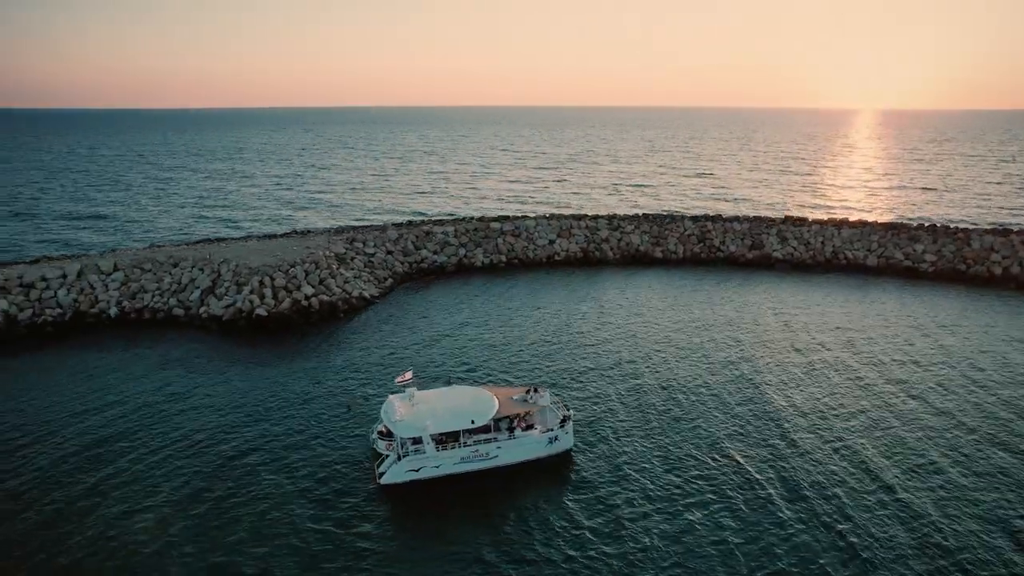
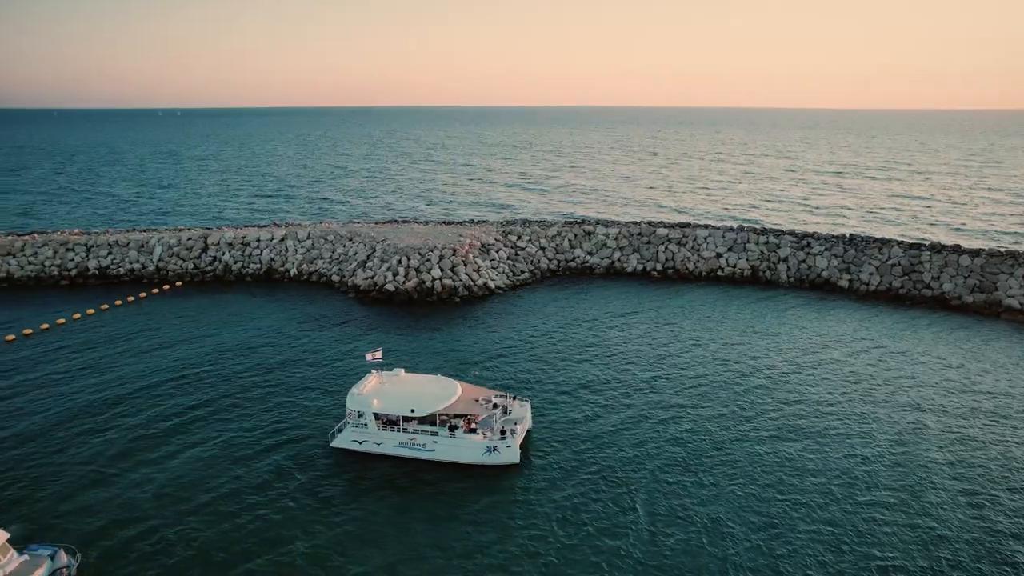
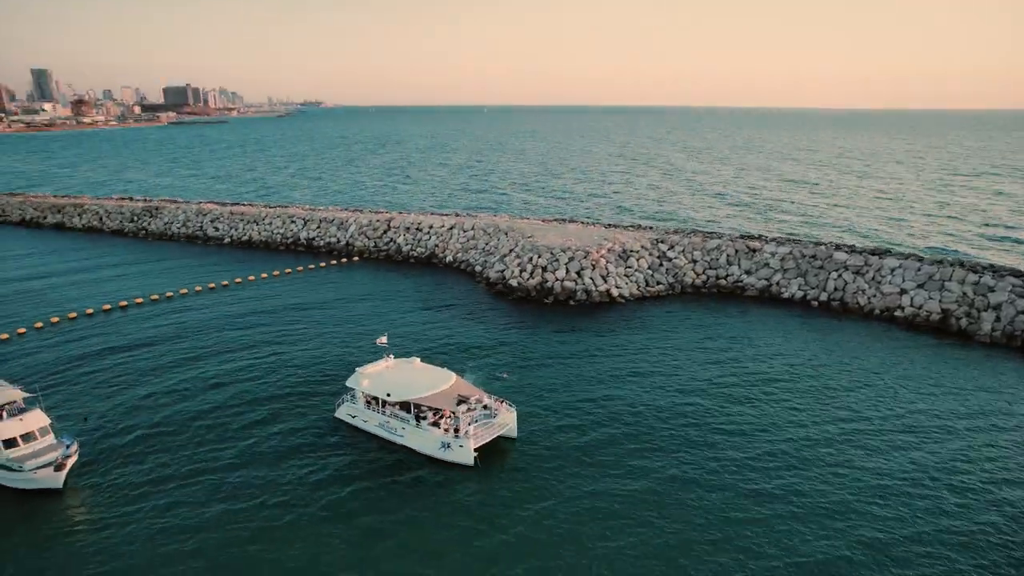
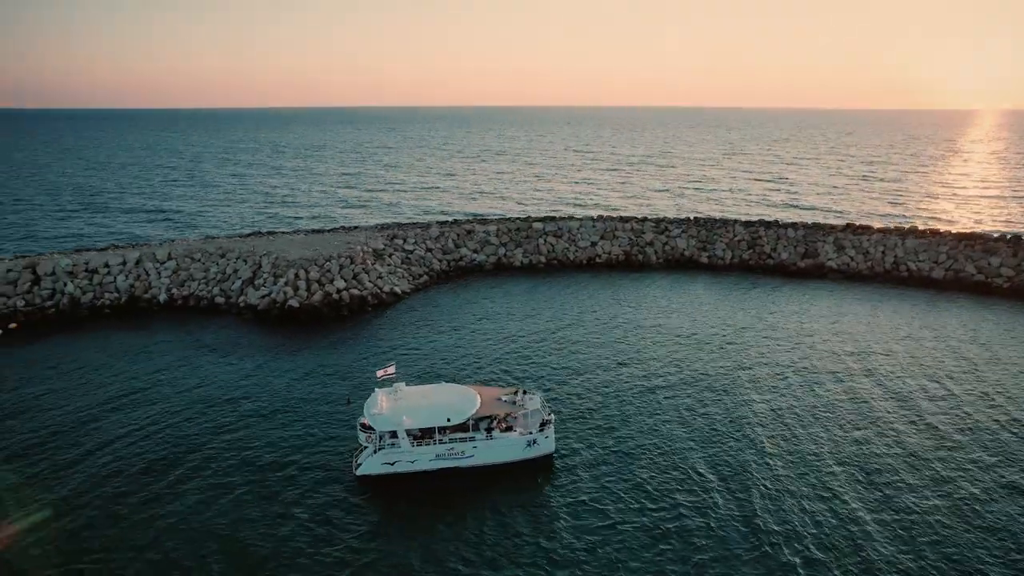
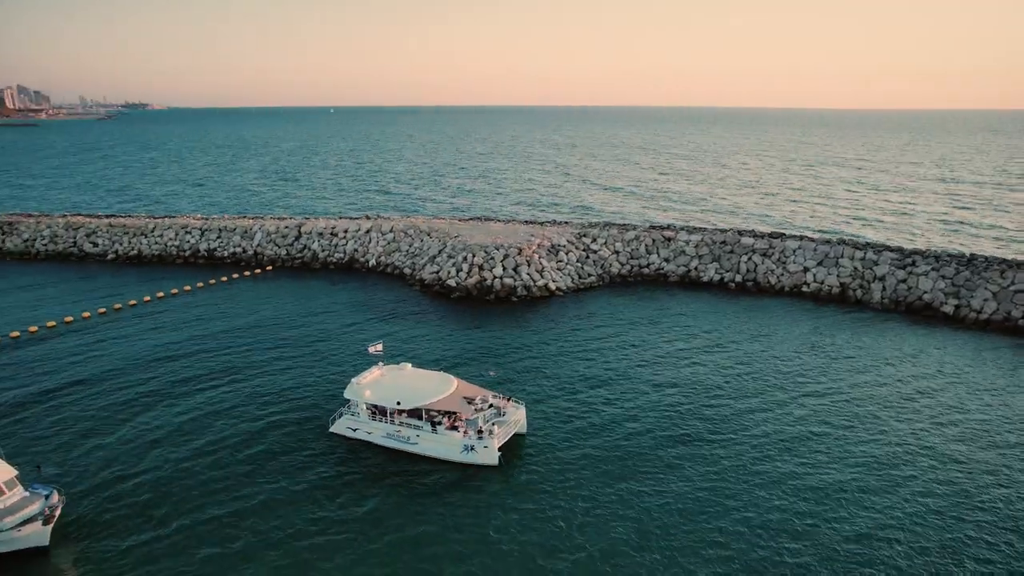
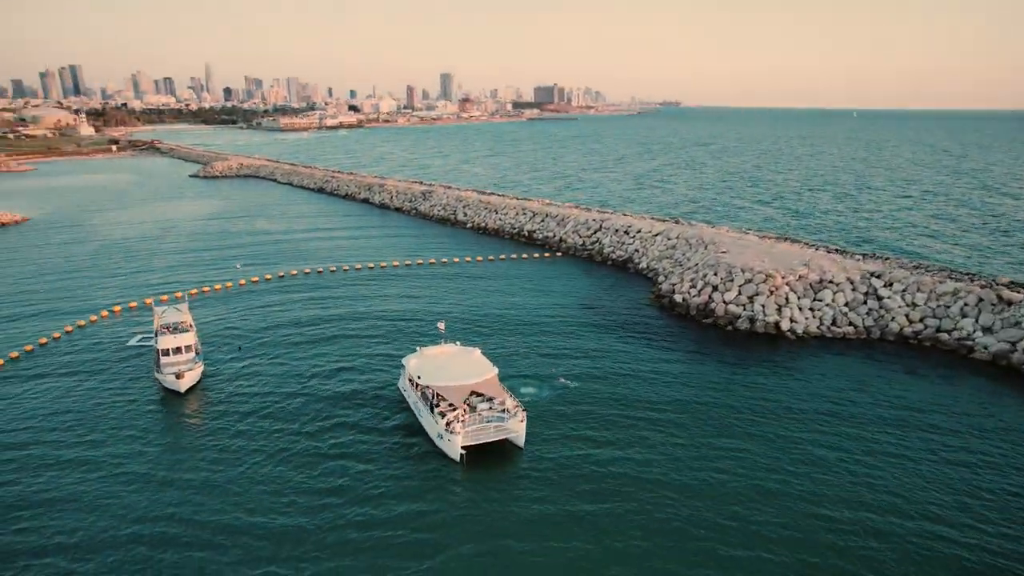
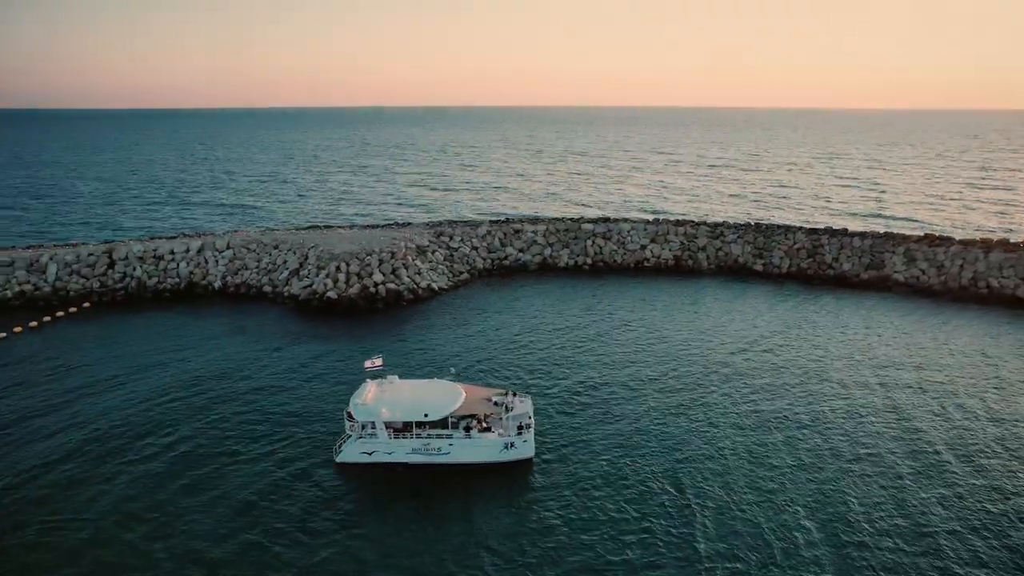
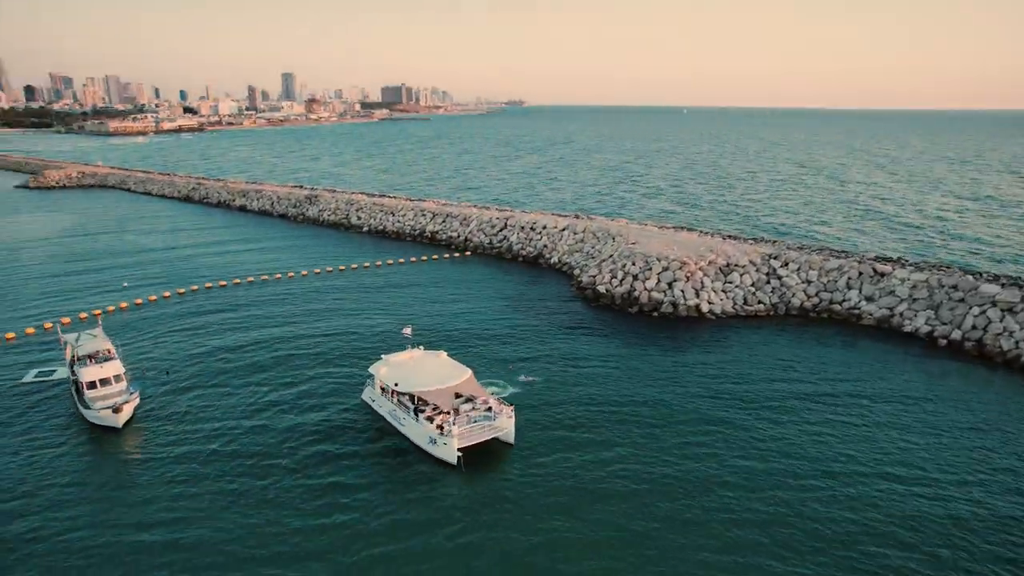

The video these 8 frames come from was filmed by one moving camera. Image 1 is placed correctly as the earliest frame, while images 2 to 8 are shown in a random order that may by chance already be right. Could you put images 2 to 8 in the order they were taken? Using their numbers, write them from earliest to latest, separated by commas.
4, 7, 2, 5, 3, 8, 6
